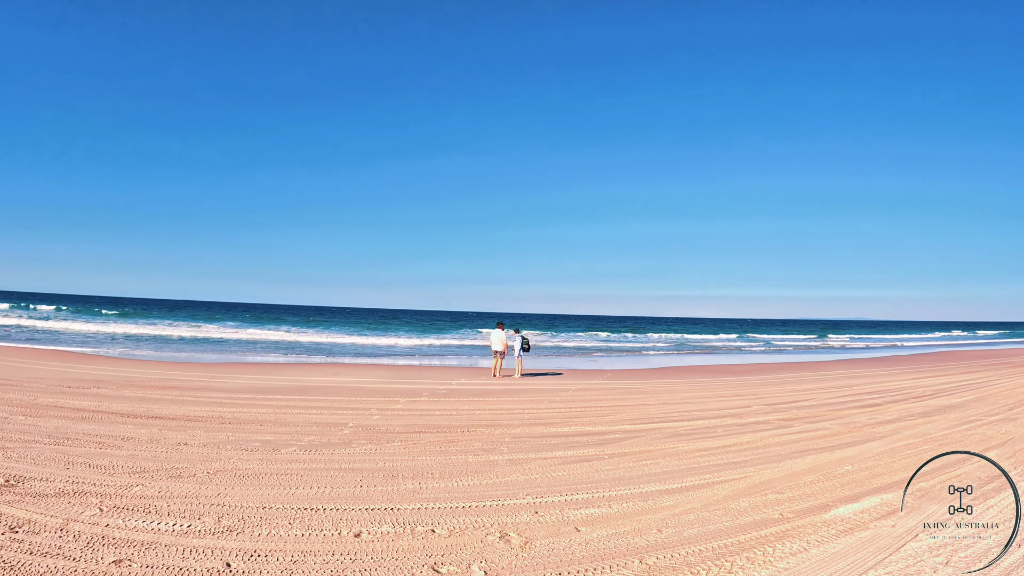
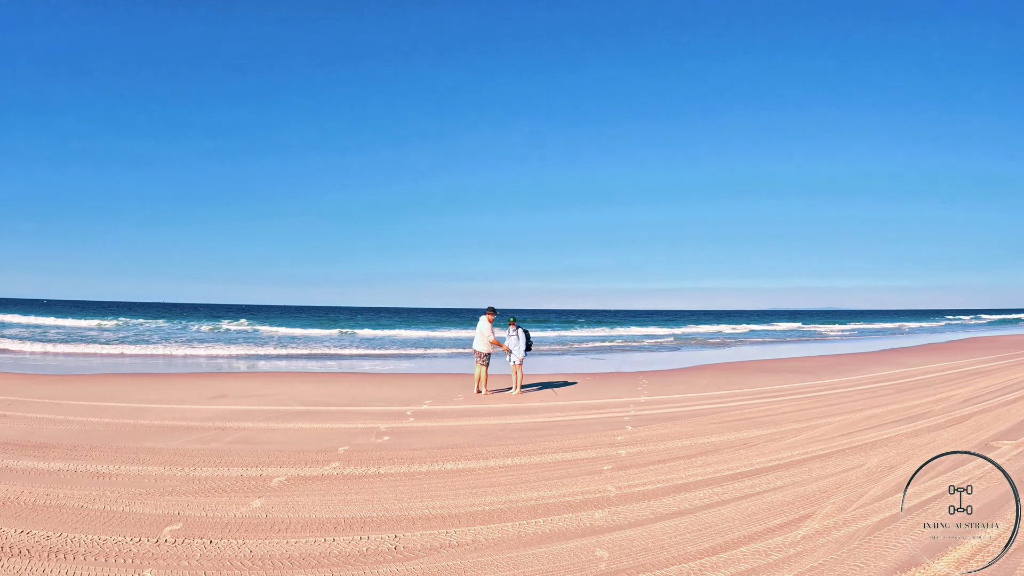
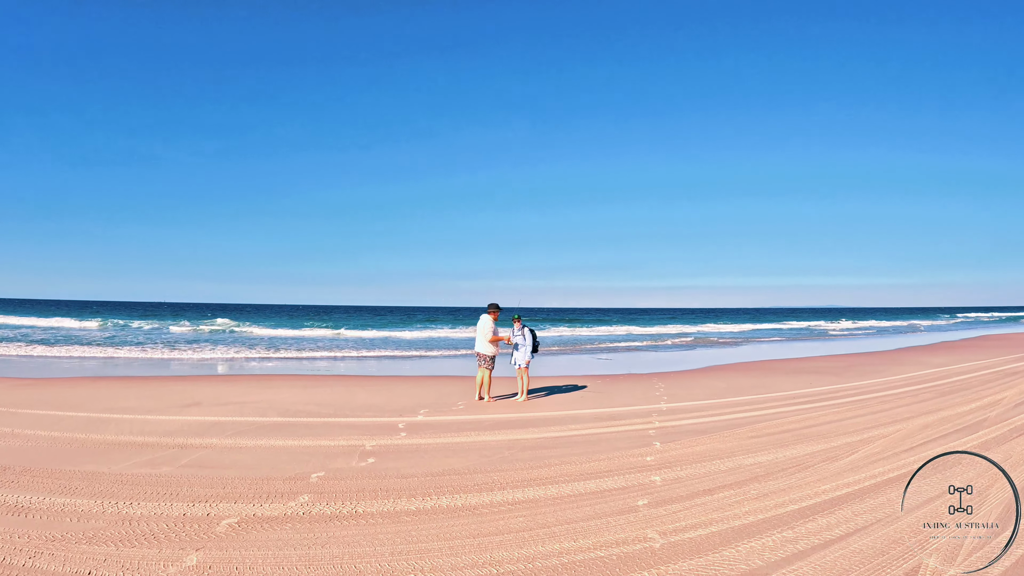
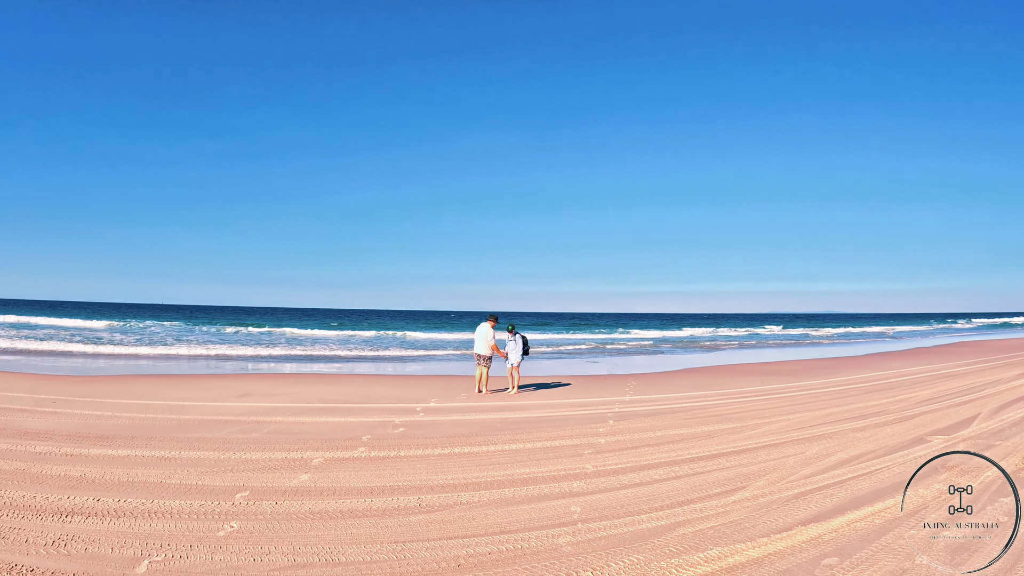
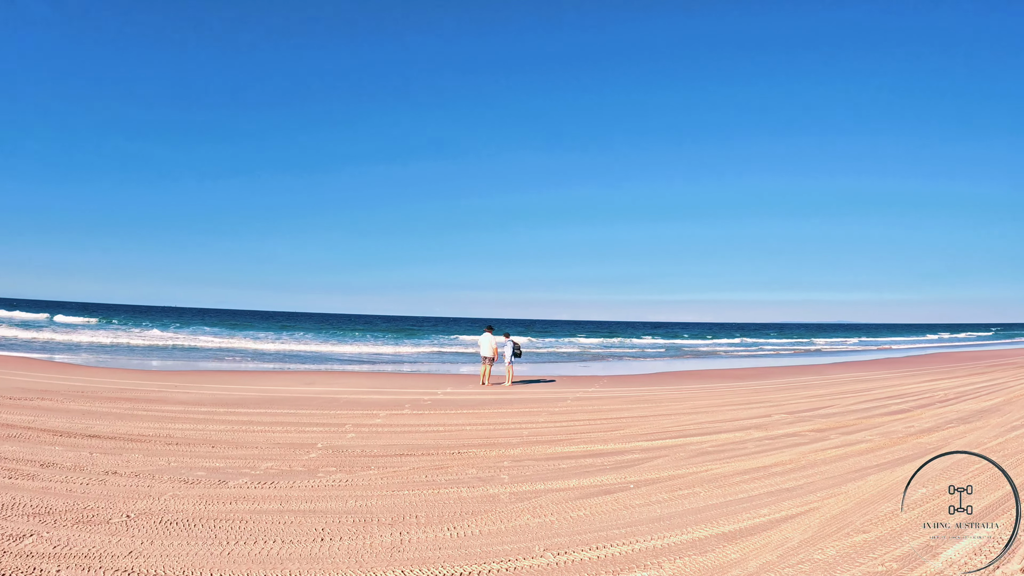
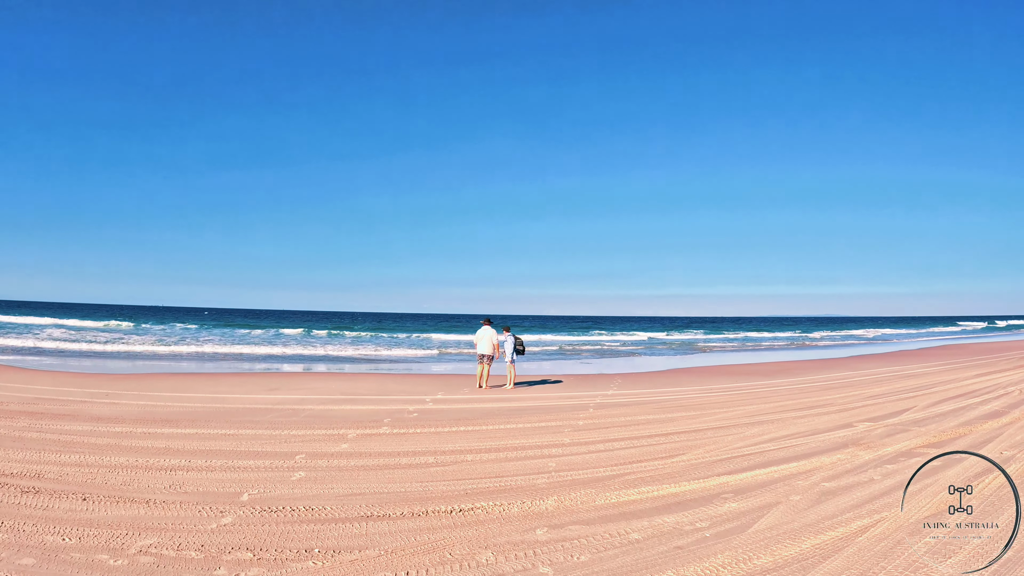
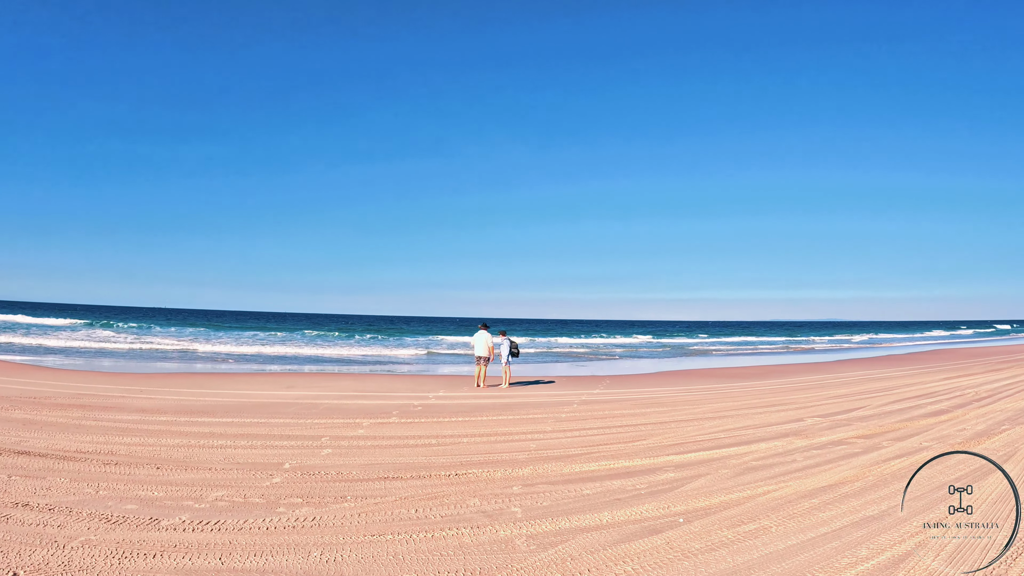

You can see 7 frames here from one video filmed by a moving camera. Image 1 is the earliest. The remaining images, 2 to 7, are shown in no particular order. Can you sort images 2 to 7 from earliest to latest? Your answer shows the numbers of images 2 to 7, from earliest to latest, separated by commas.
5, 7, 6, 4, 2, 3
